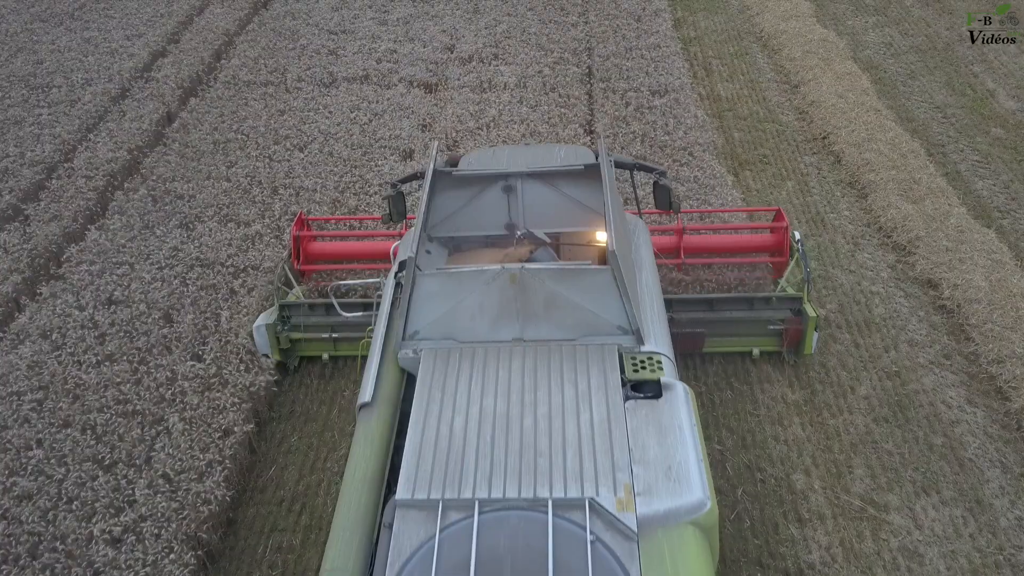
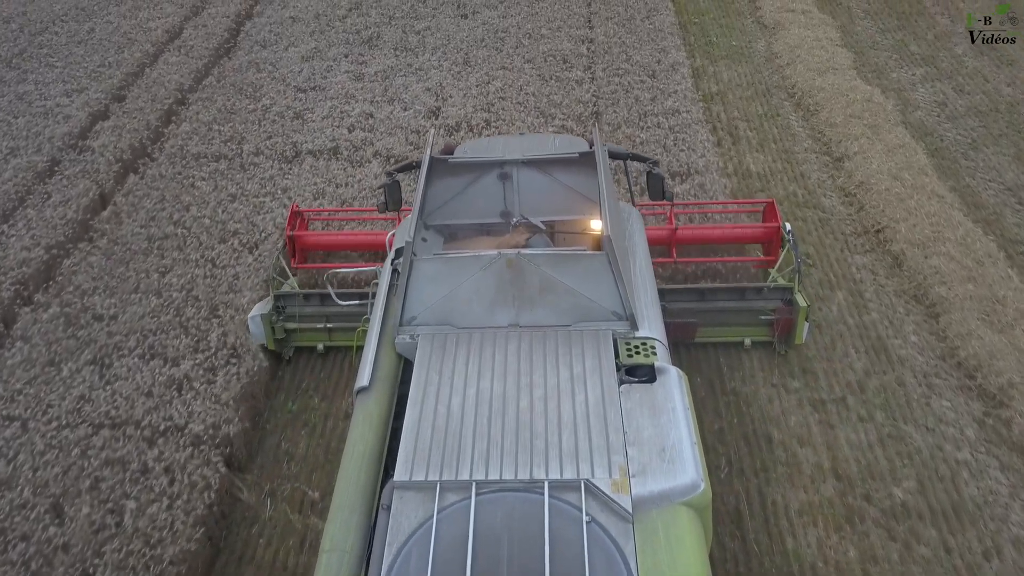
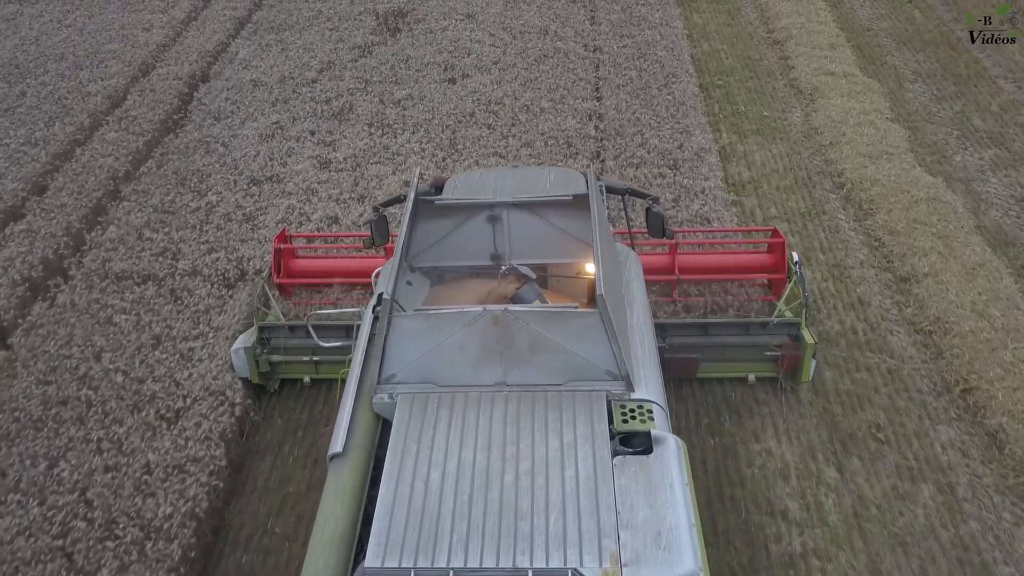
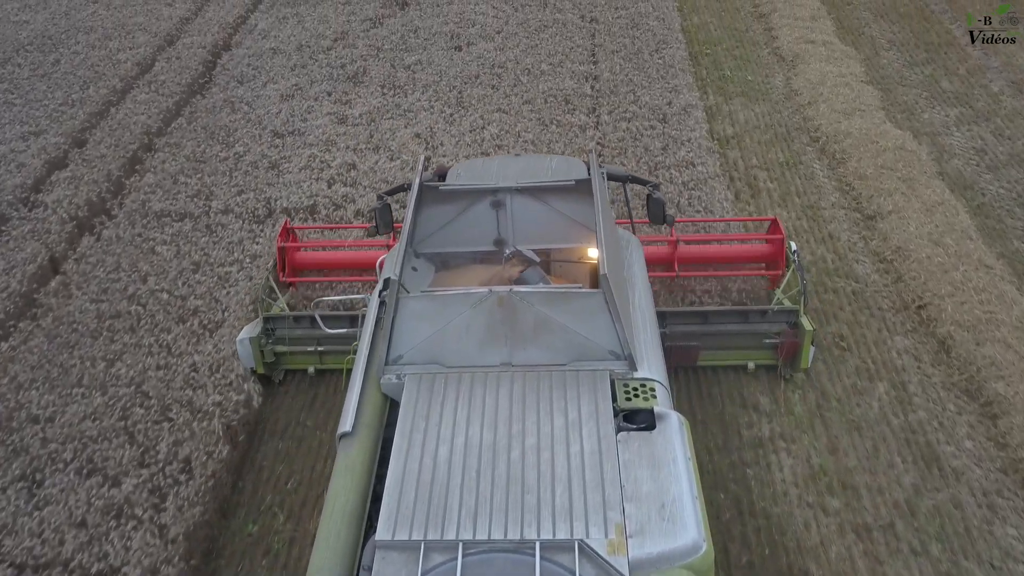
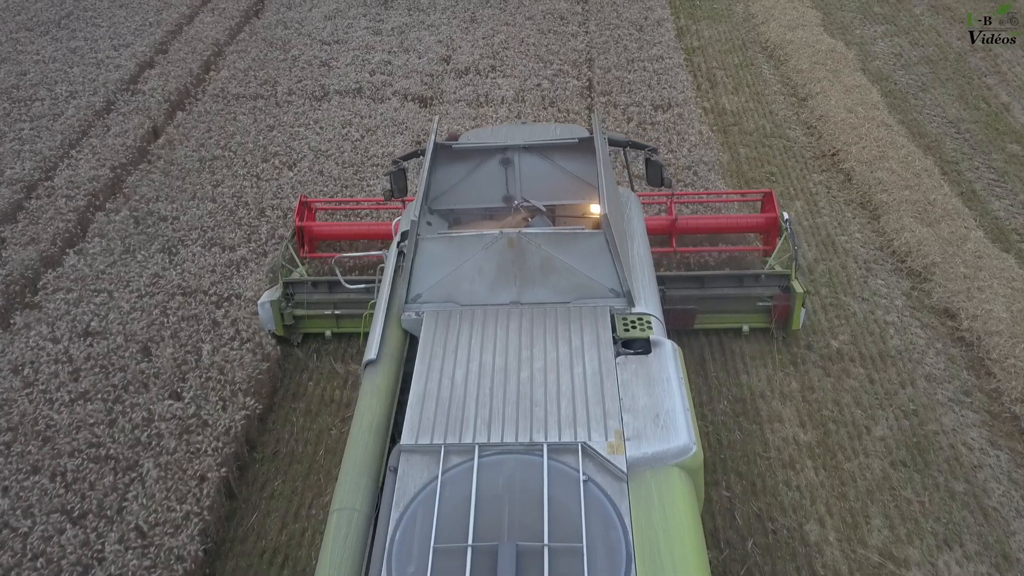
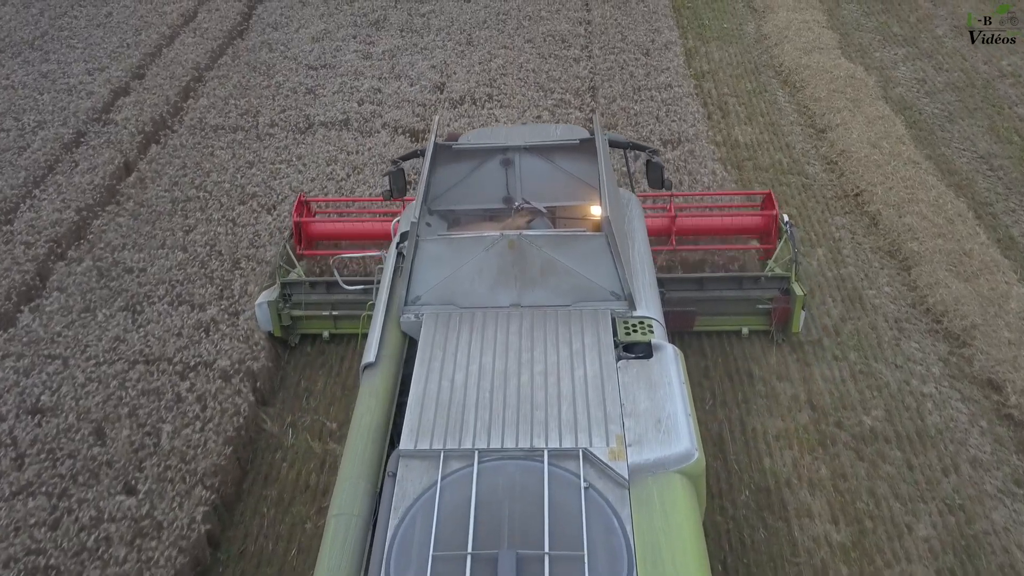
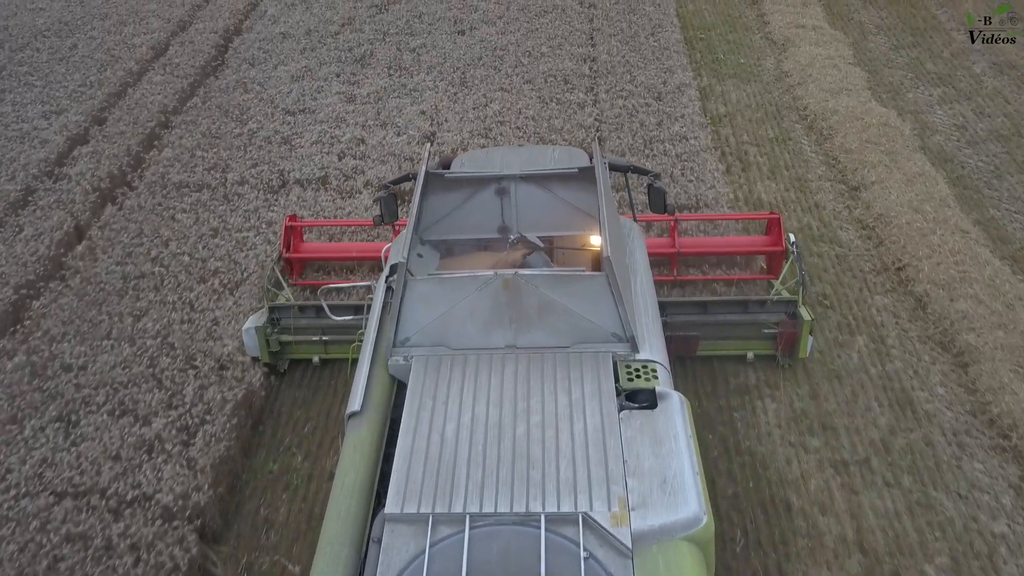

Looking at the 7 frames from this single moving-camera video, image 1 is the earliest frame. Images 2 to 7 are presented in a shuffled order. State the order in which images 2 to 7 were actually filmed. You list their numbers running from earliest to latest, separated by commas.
5, 6, 2, 7, 4, 3
